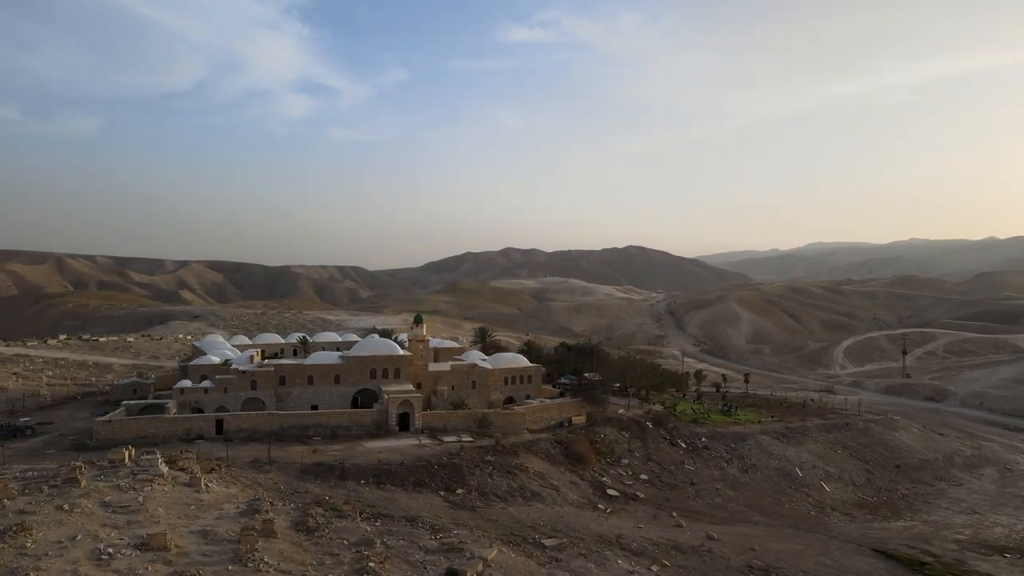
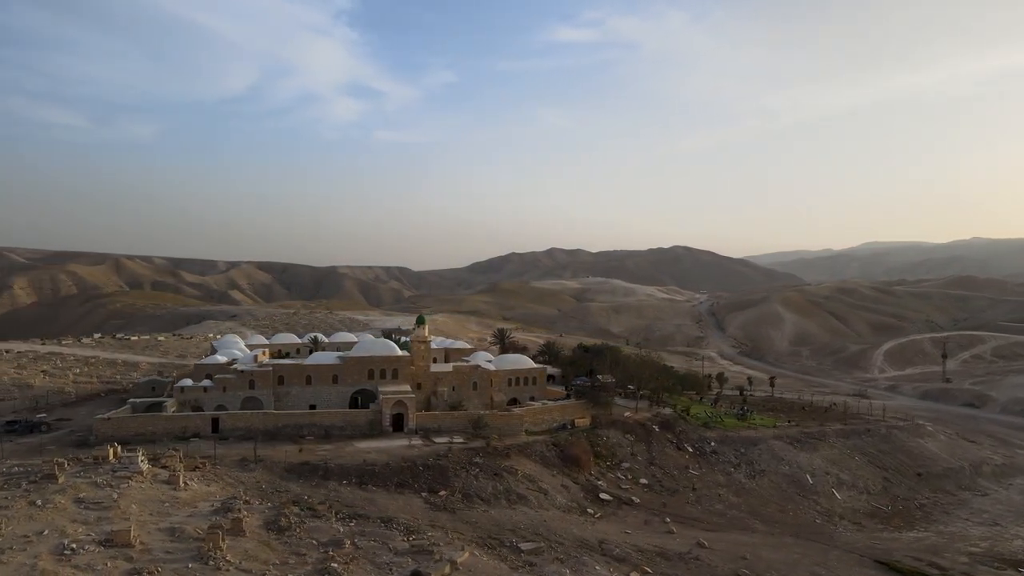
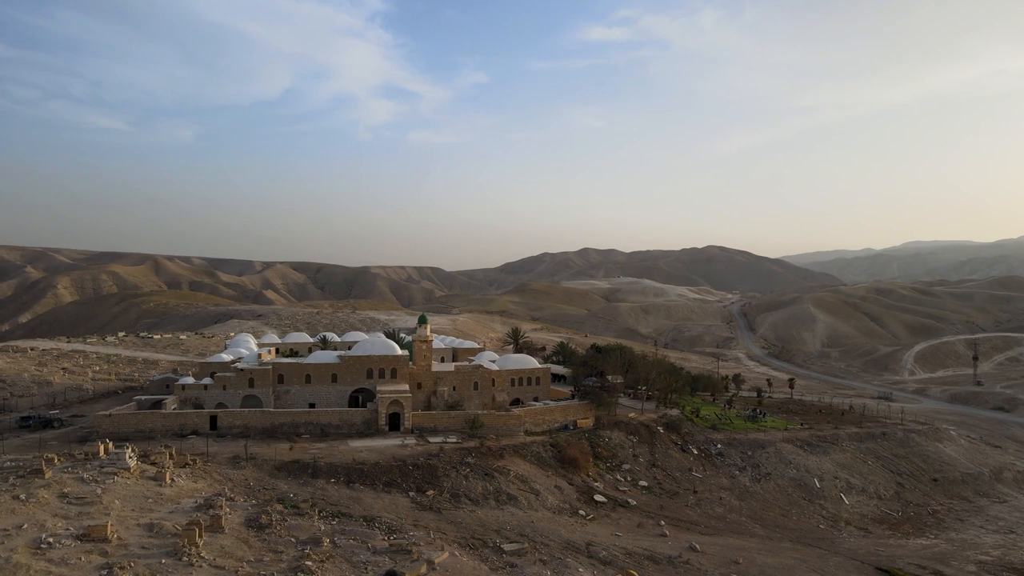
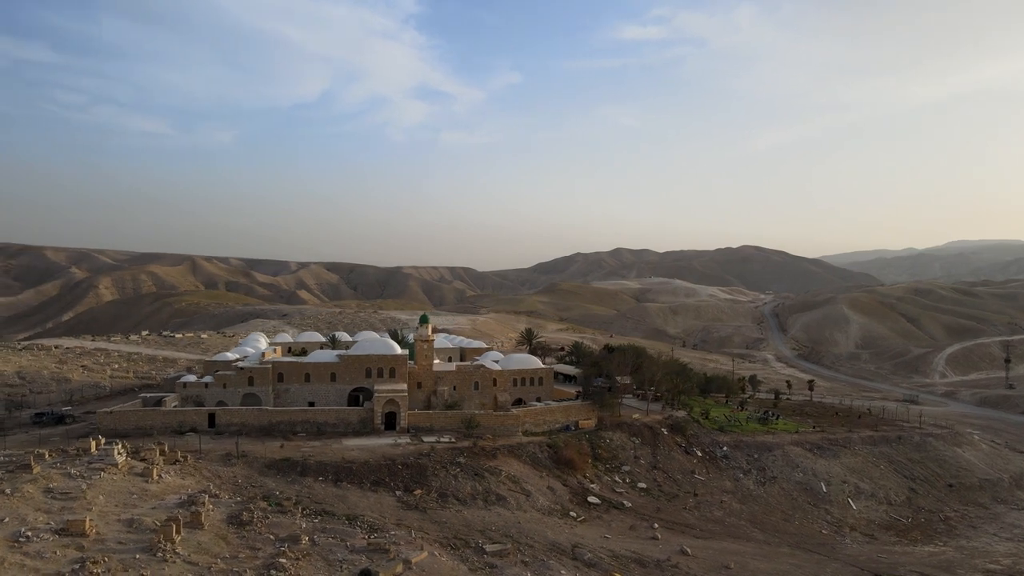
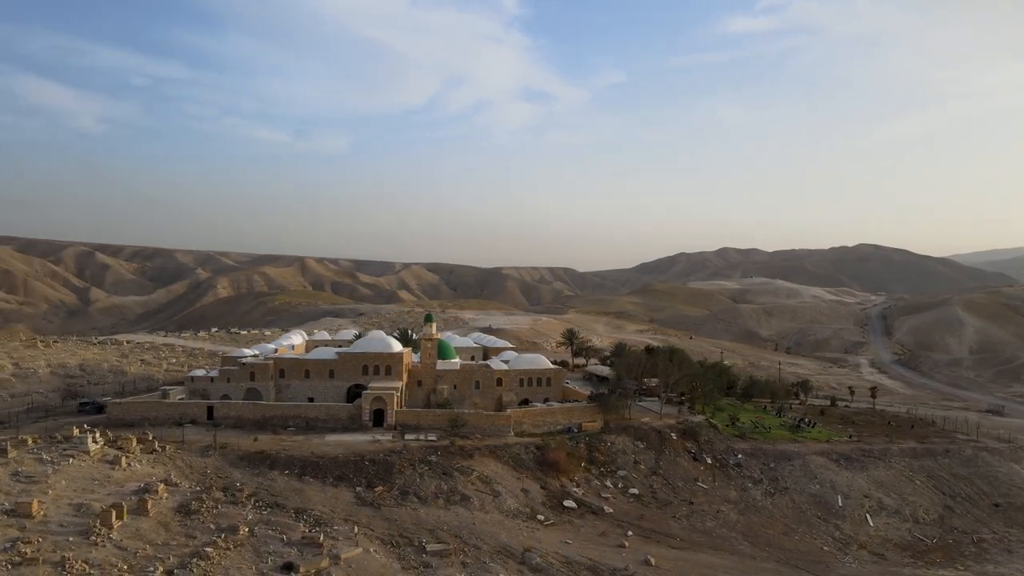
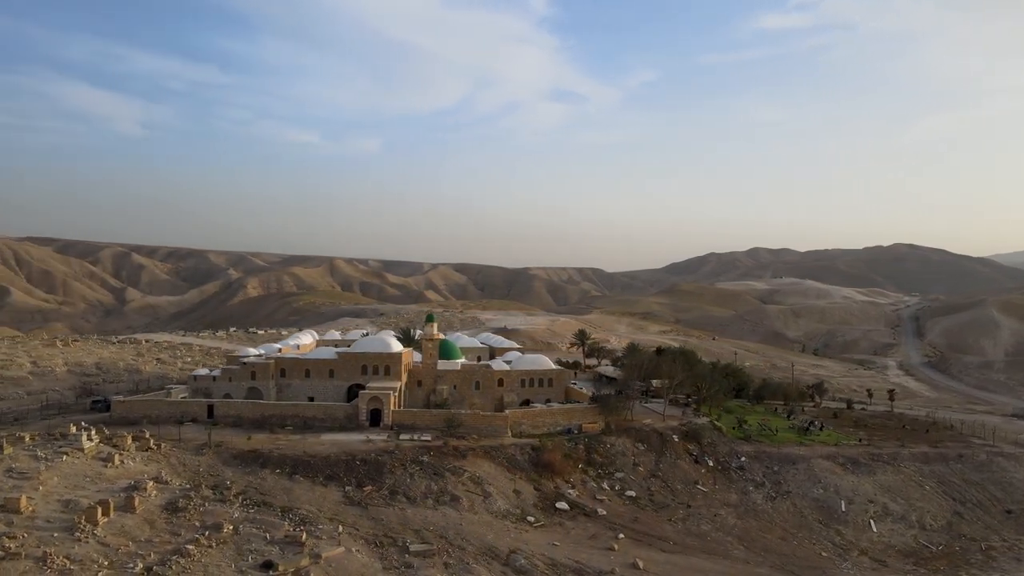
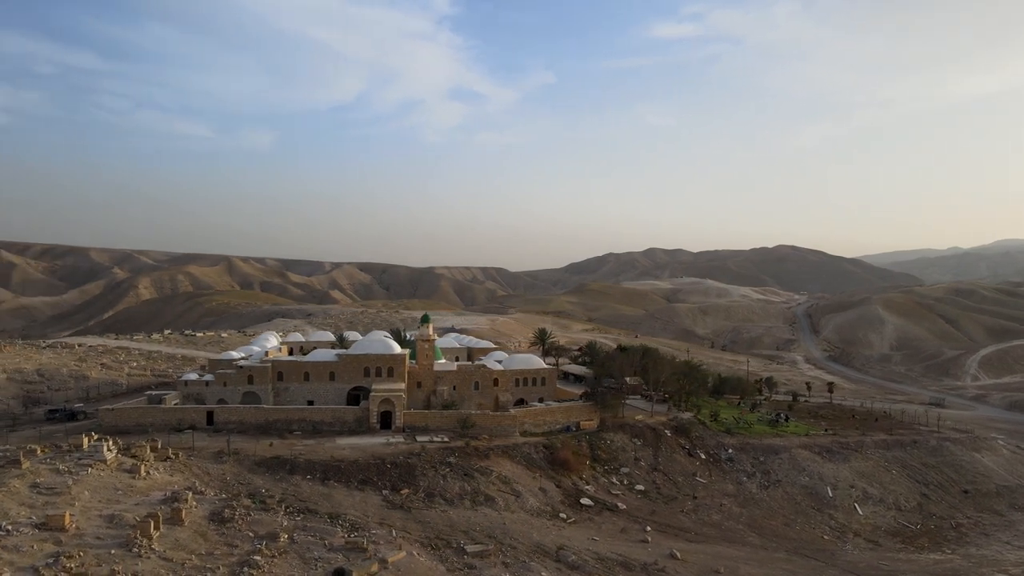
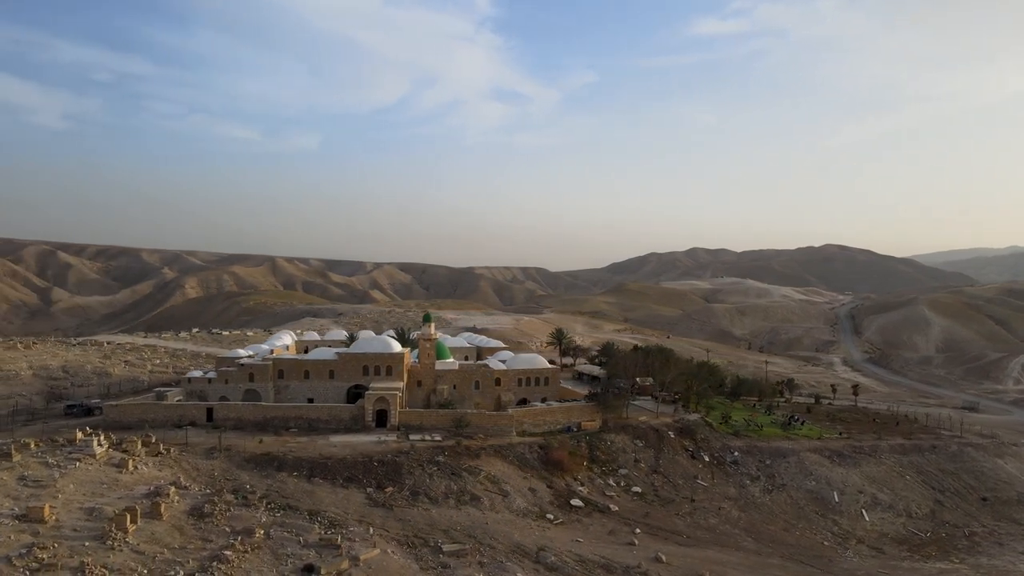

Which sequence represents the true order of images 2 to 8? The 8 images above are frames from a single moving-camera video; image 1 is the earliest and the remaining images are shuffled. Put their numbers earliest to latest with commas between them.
2, 3, 4, 7, 8, 5, 6
